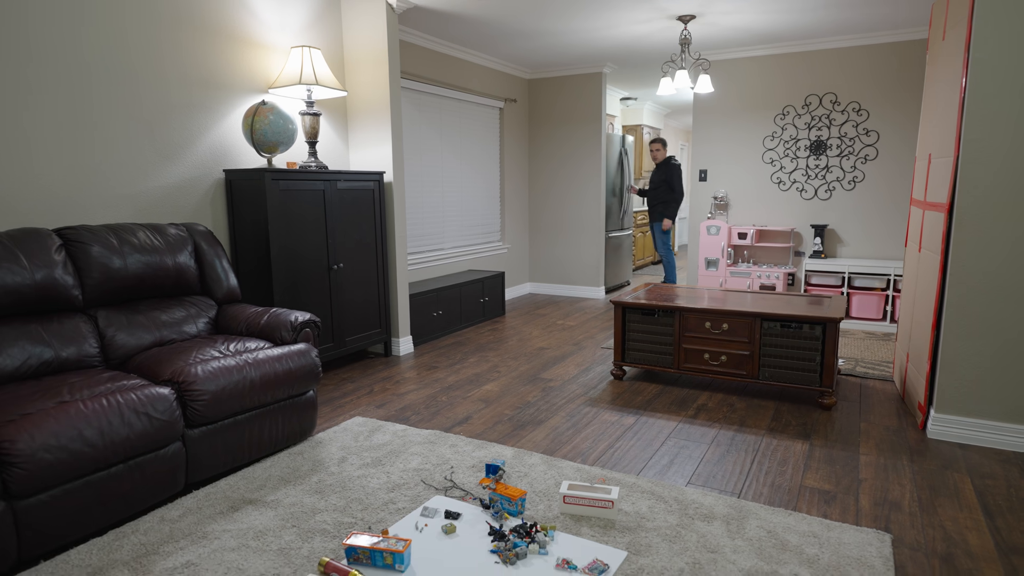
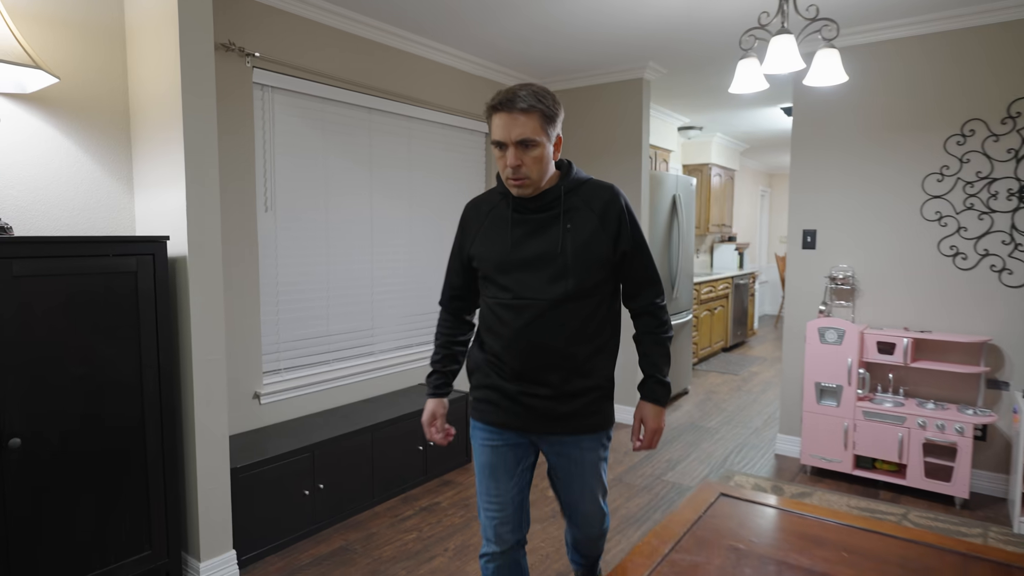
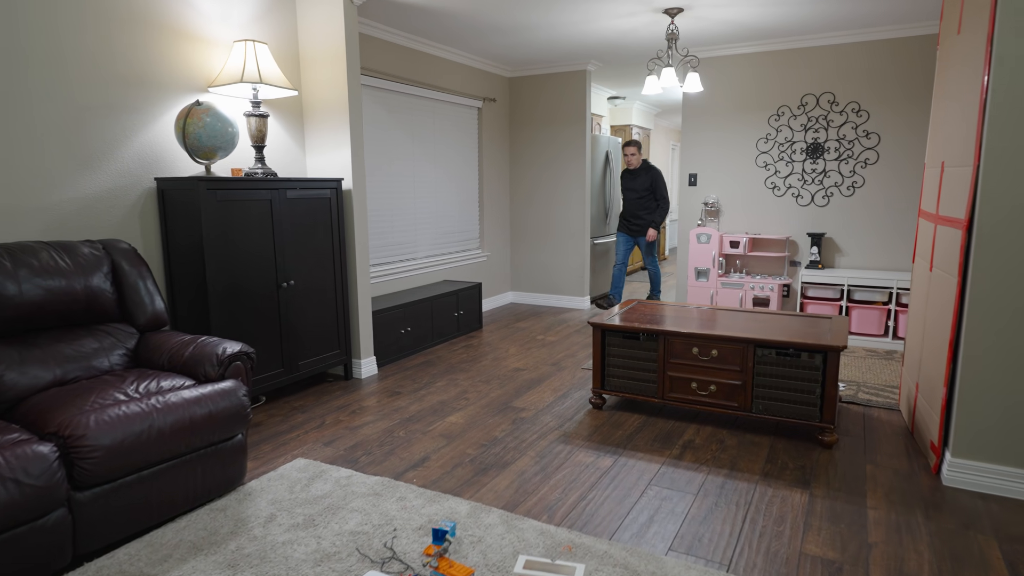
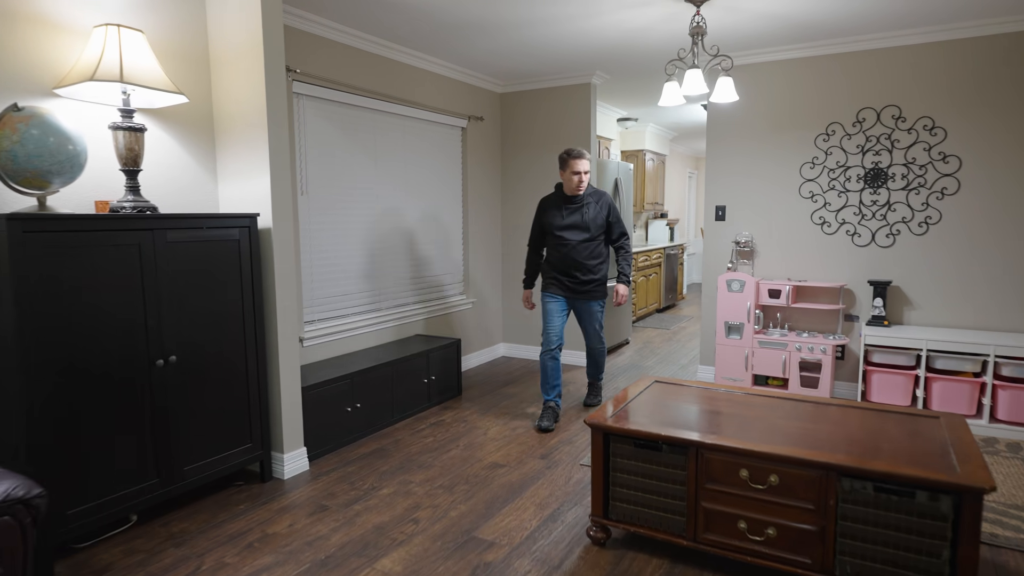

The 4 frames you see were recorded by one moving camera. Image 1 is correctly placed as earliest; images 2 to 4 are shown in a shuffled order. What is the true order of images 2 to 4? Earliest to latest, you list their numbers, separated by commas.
3, 4, 2
